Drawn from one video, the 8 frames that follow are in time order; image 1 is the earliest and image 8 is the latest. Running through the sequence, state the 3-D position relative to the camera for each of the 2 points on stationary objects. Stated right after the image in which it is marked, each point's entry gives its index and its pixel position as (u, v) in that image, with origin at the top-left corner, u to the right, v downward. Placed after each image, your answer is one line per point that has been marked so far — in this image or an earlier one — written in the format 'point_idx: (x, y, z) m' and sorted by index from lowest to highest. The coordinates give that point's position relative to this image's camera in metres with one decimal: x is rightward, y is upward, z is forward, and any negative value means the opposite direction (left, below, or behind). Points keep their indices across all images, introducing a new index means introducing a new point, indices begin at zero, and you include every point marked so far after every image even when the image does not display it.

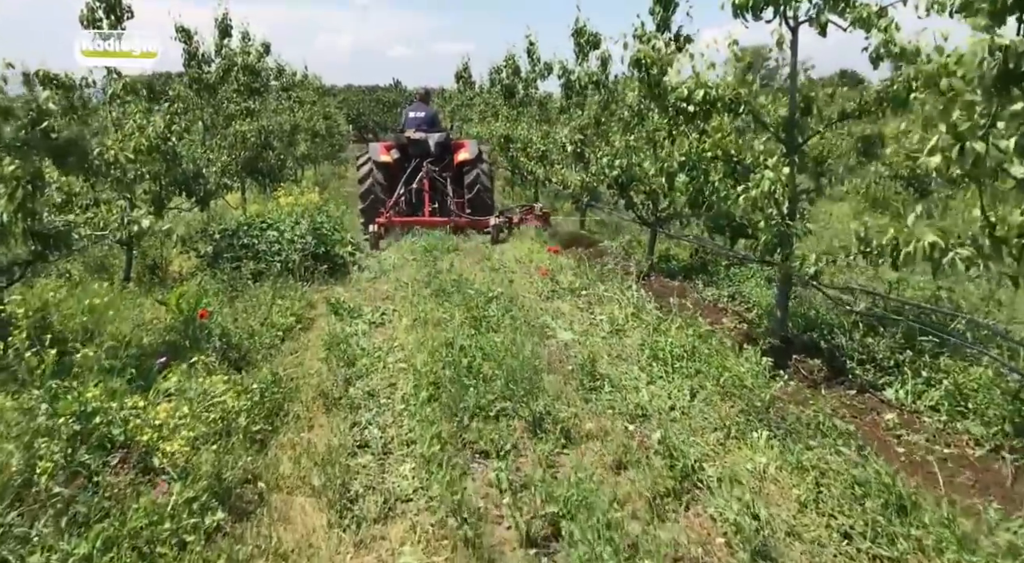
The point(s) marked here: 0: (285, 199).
0: (-4.1, +1.5, +11.3) m
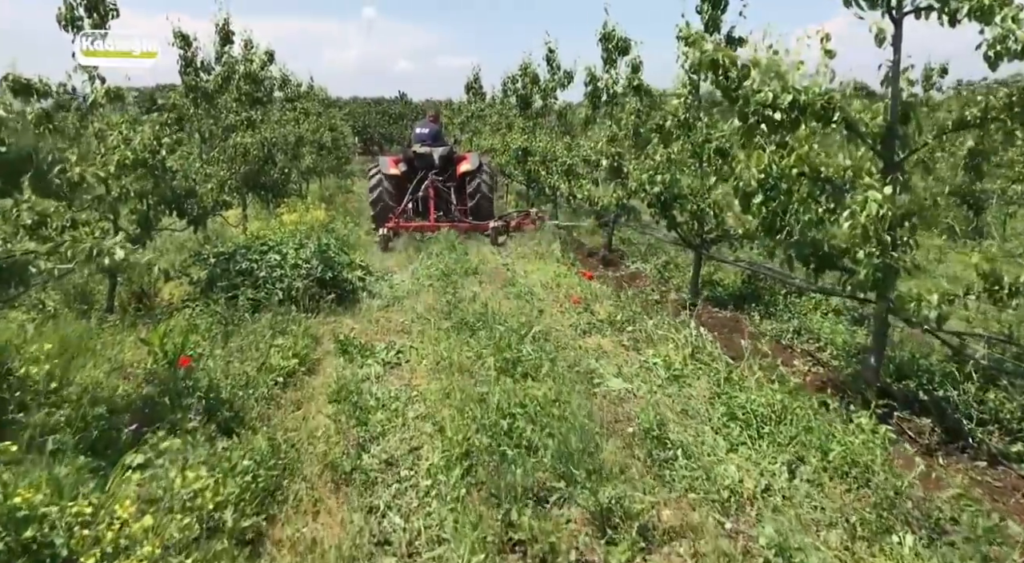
0: (-3.7, +1.1, +10.6) m
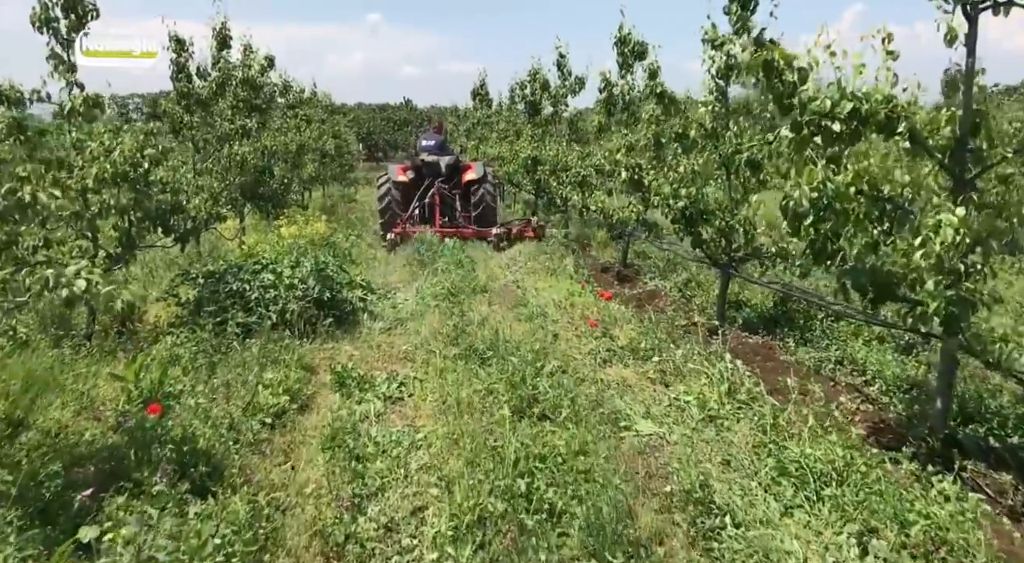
0: (-3.6, +0.8, +10.1) m
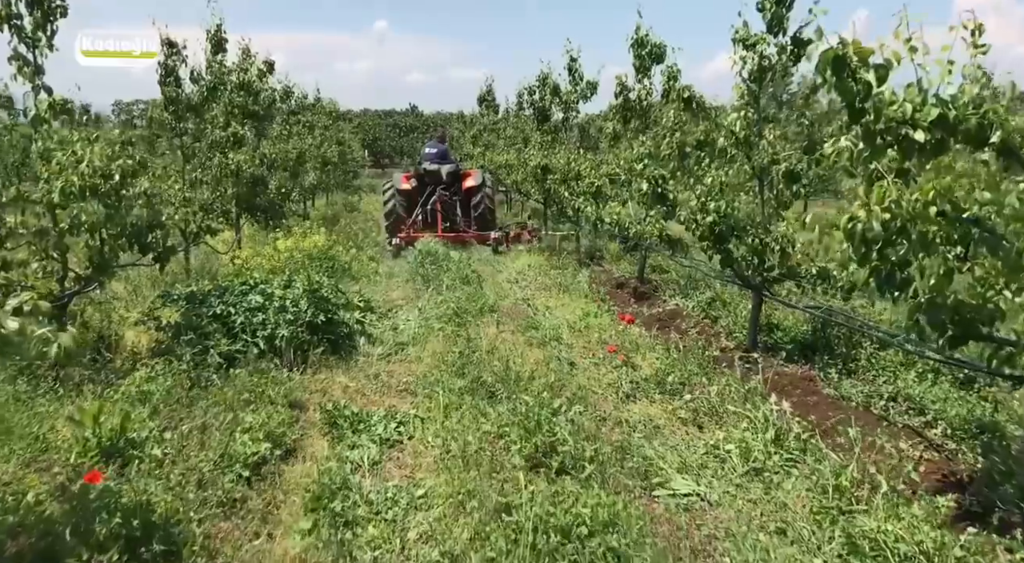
0: (-3.4, +0.6, +9.6) m
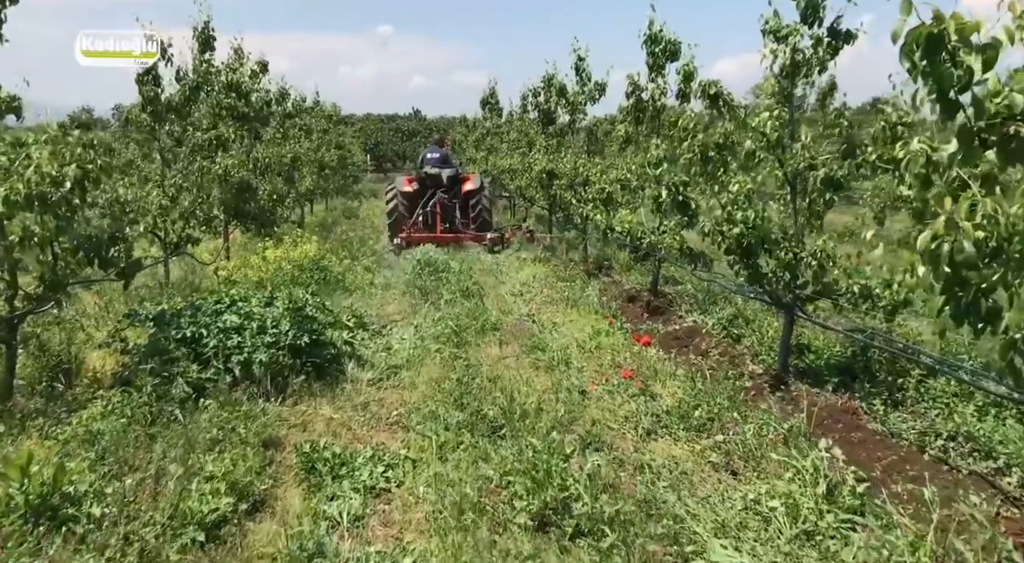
0: (-3.4, +0.4, +9.0) m
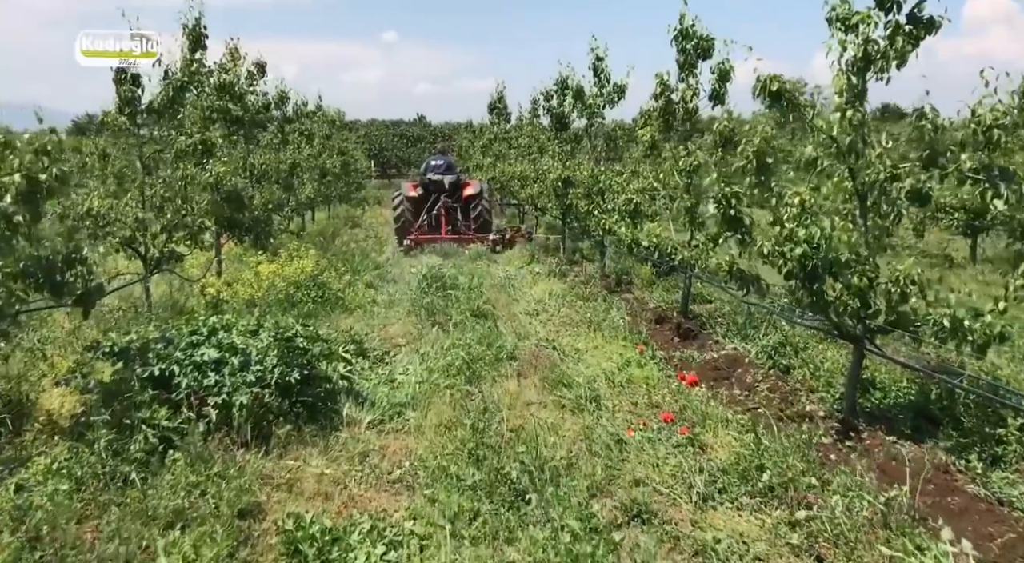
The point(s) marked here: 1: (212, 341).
0: (-3.2, +0.2, +8.3) m
1: (-2.1, -0.4, +4.5) m
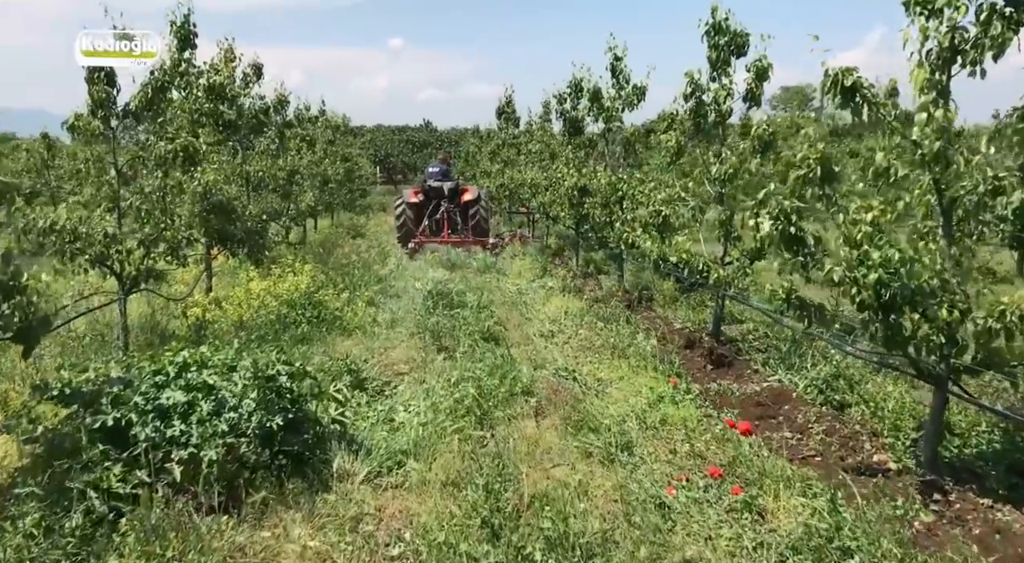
0: (-3.0, 0.0, +7.7) m
1: (-2.0, -0.6, +3.9) m
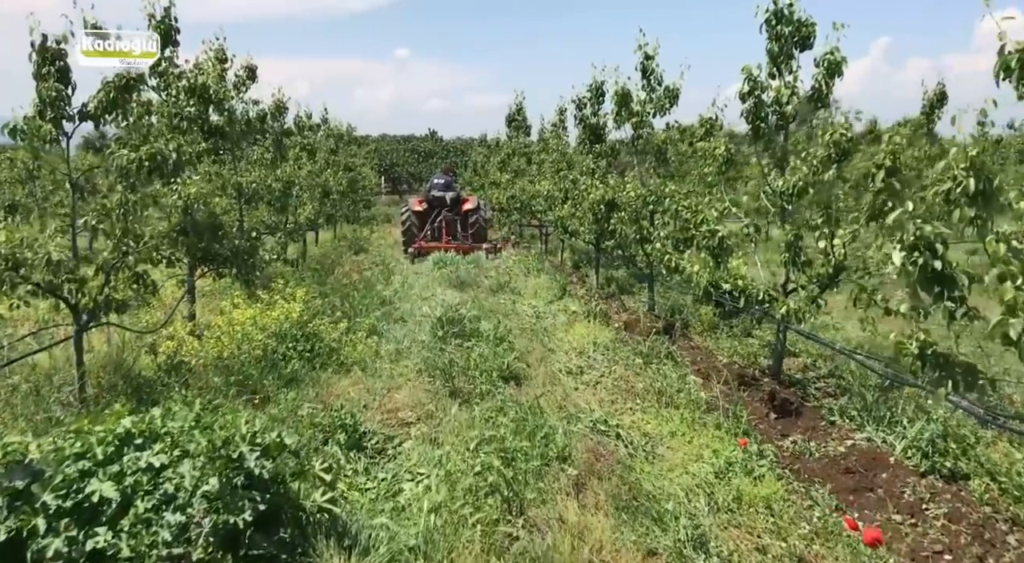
0: (-2.8, -0.3, +6.7) m
1: (-1.8, -0.8, +2.9) m
